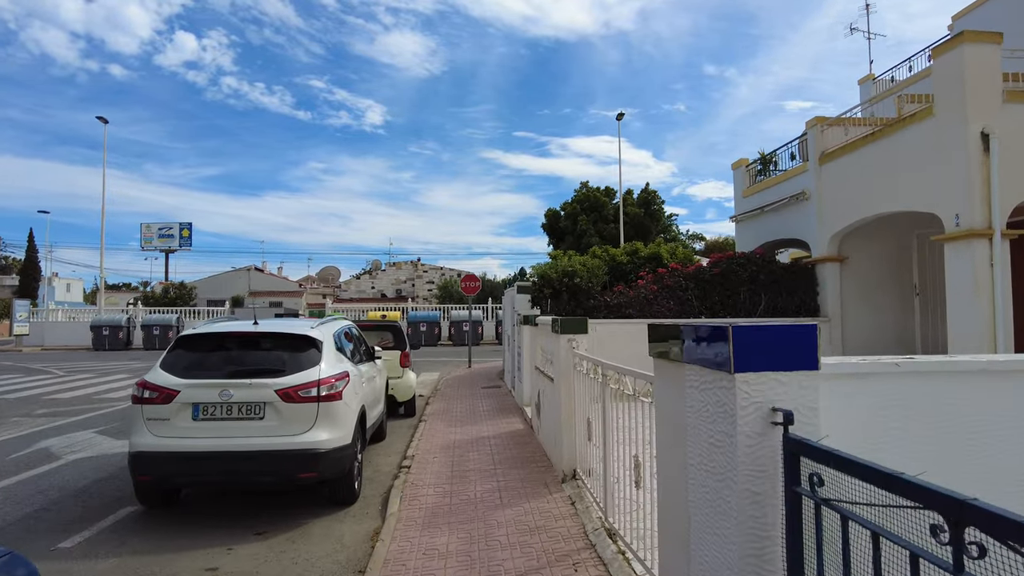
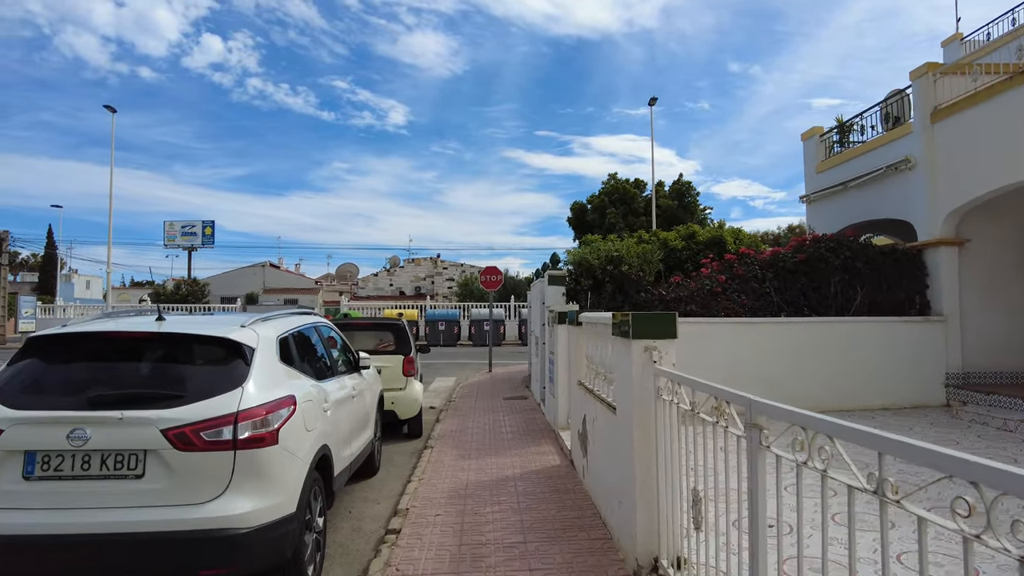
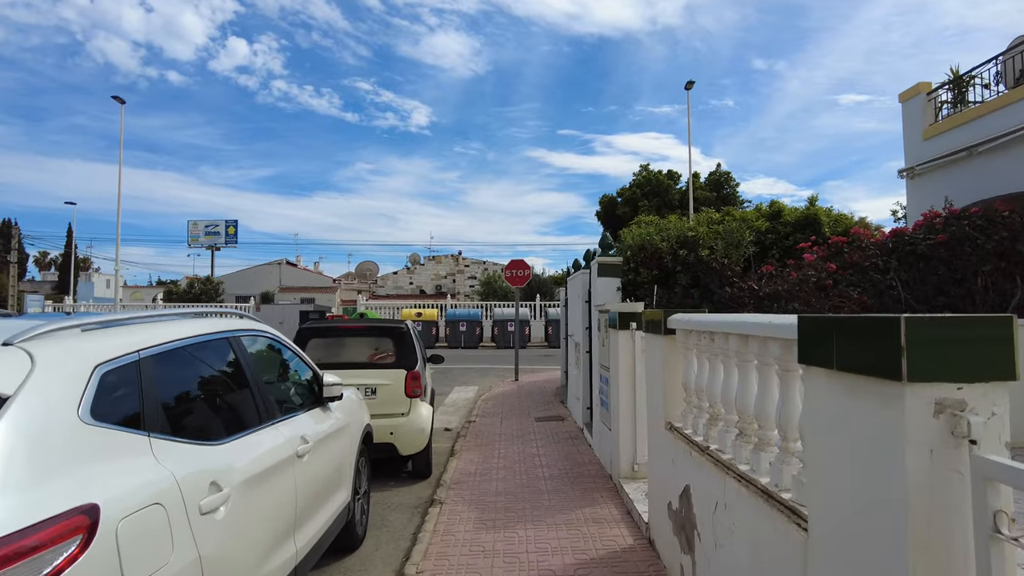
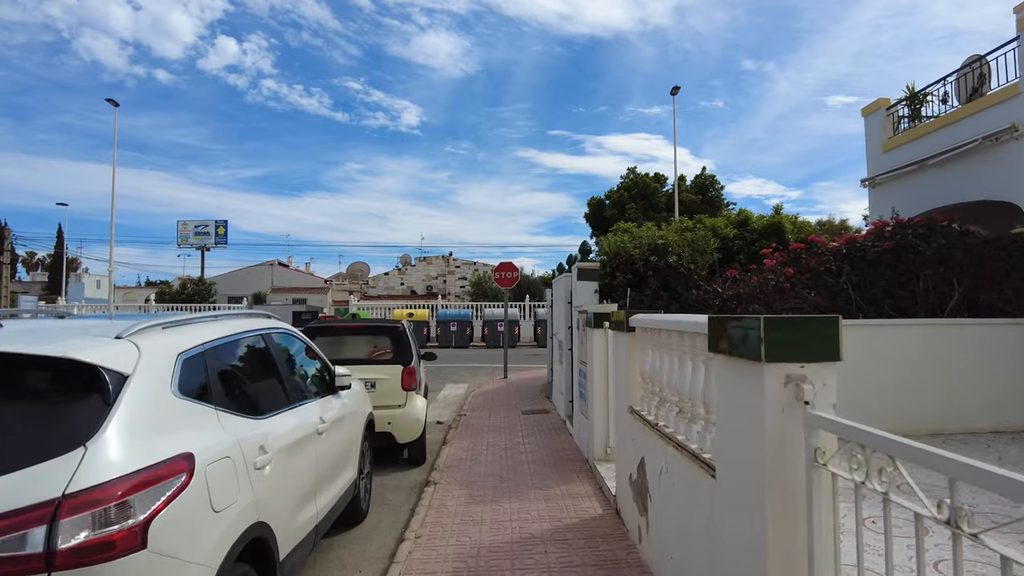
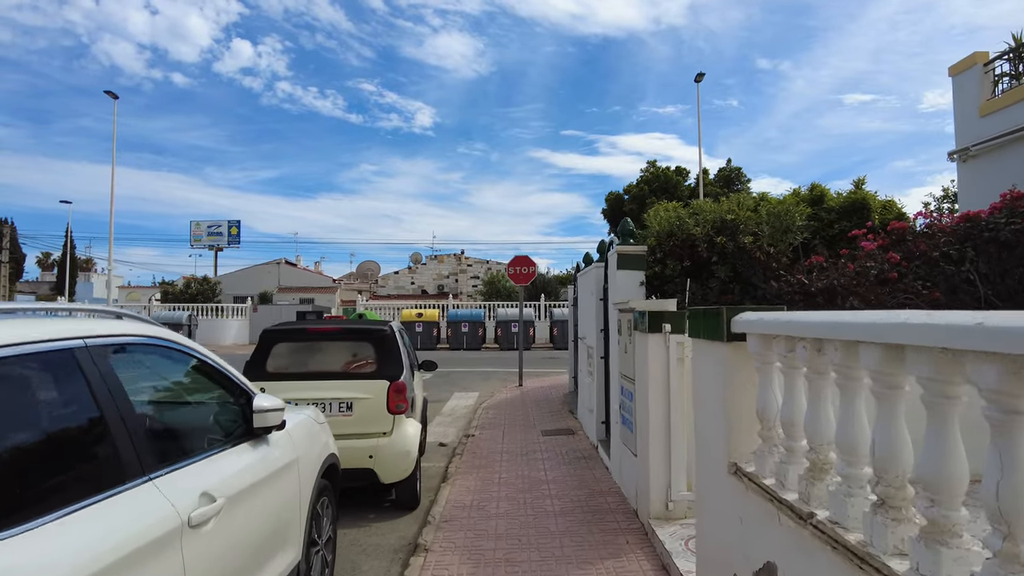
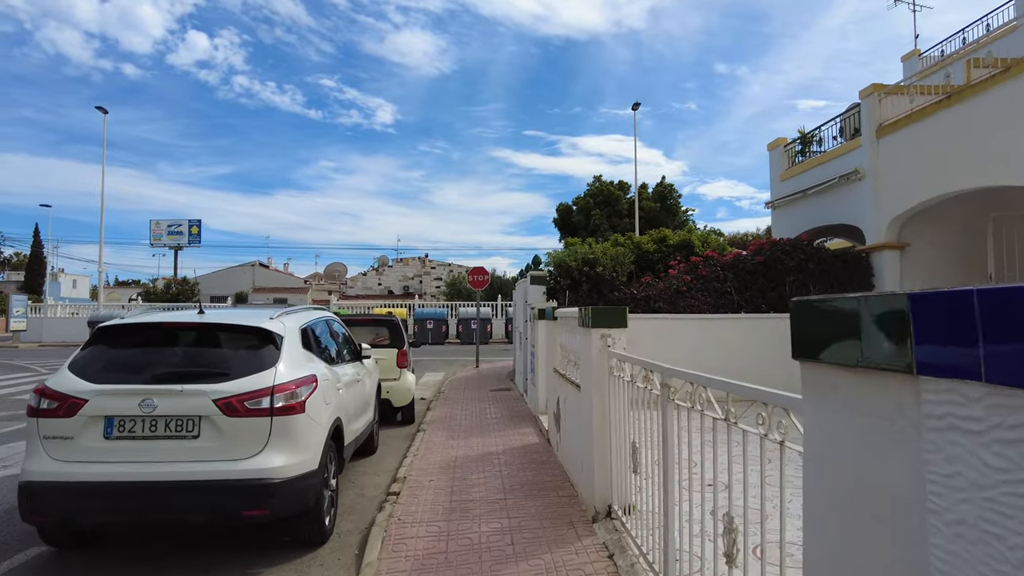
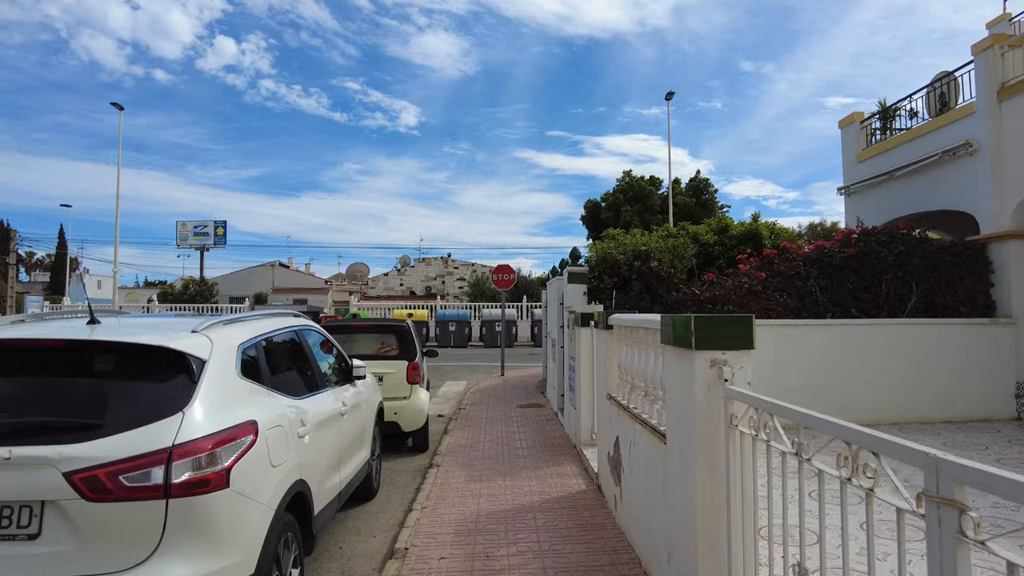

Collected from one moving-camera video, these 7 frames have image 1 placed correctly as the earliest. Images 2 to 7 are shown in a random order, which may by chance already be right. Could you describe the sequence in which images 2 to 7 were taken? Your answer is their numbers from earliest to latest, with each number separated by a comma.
6, 2, 7, 4, 3, 5
